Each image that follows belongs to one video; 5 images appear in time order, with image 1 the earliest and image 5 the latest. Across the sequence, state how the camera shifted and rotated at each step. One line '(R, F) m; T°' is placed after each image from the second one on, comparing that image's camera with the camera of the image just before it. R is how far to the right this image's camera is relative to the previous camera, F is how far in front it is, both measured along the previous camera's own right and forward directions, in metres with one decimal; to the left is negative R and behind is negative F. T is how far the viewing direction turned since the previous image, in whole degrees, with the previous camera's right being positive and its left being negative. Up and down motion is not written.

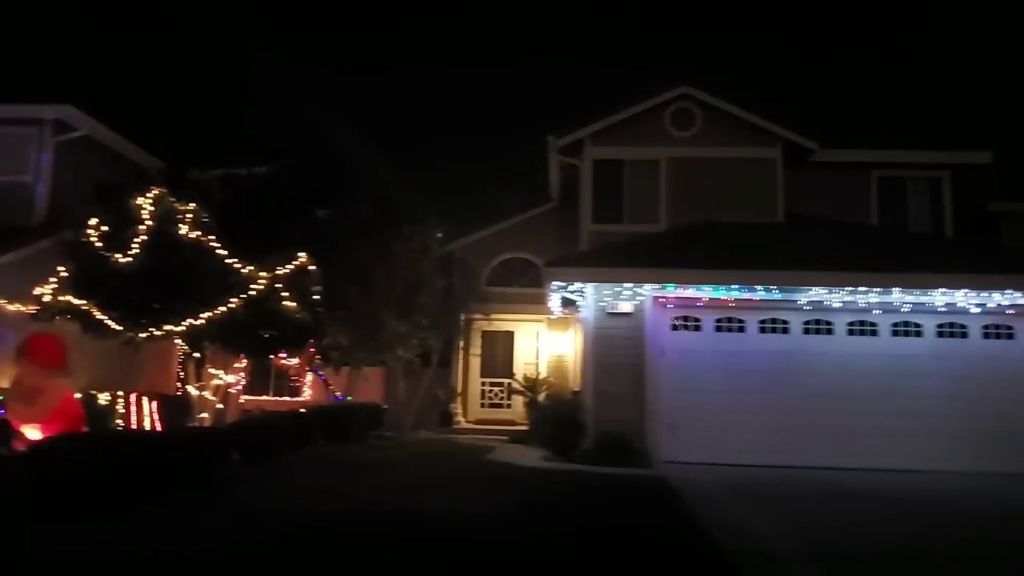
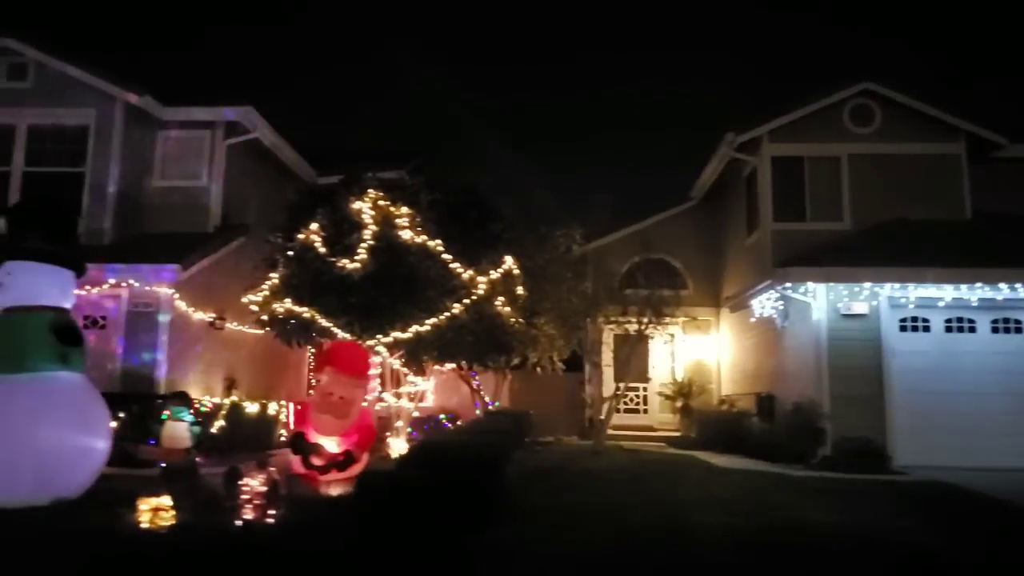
(-3.3, +0.4) m; 0°
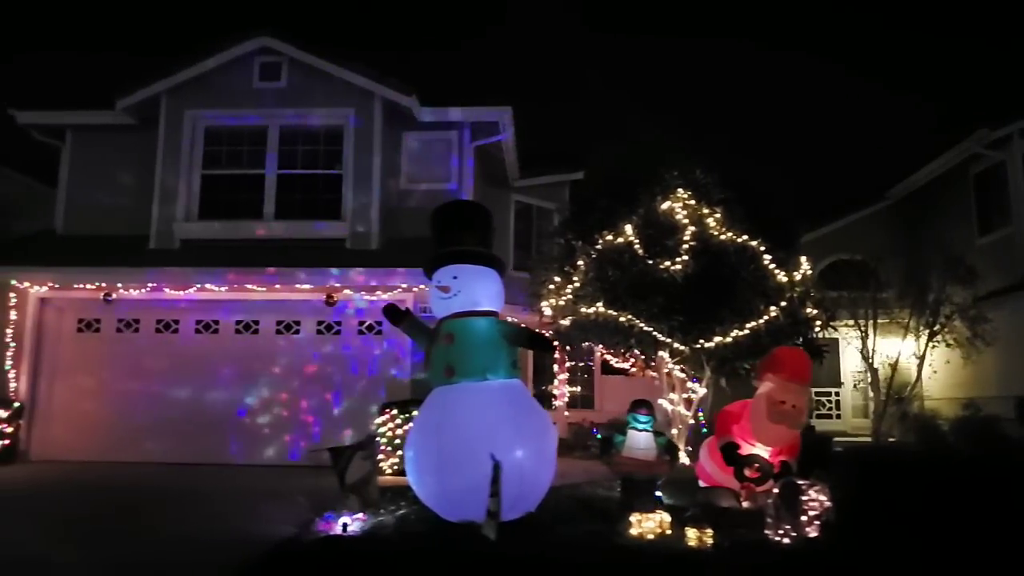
(-4.3, +0.3) m; -1°
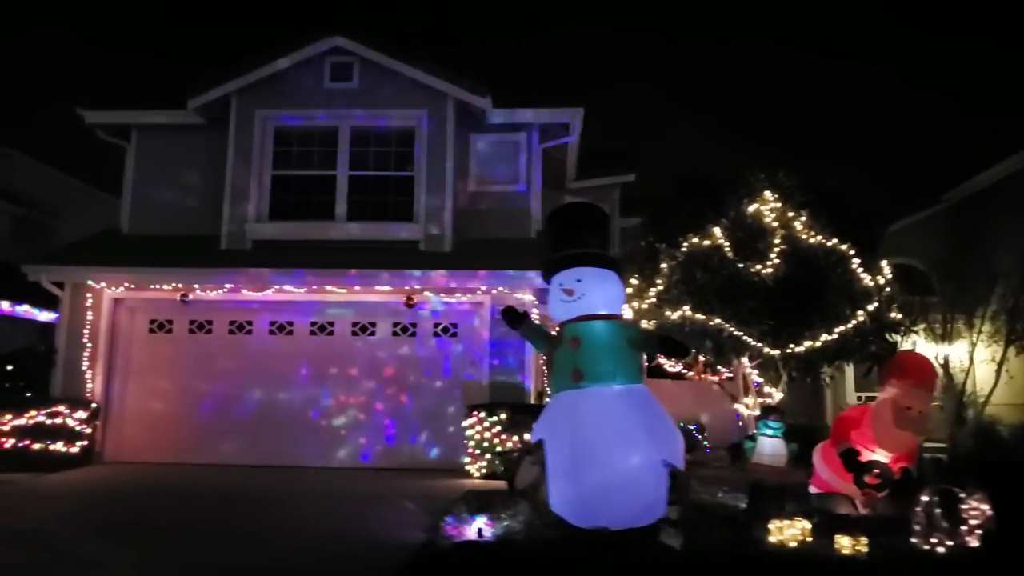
(-1.1, +0.1) m; 0°
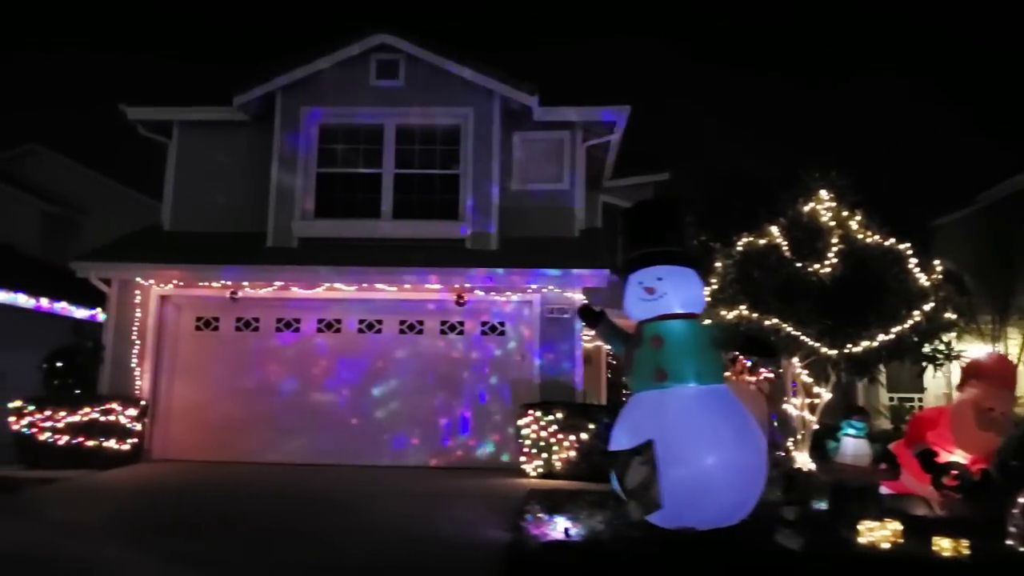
(-0.7, 0.0) m; 0°
